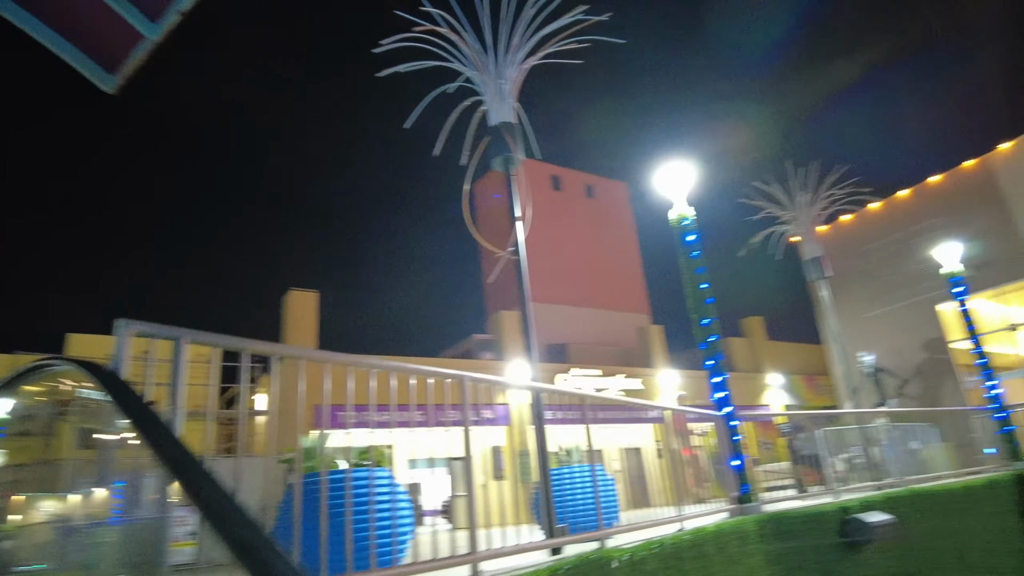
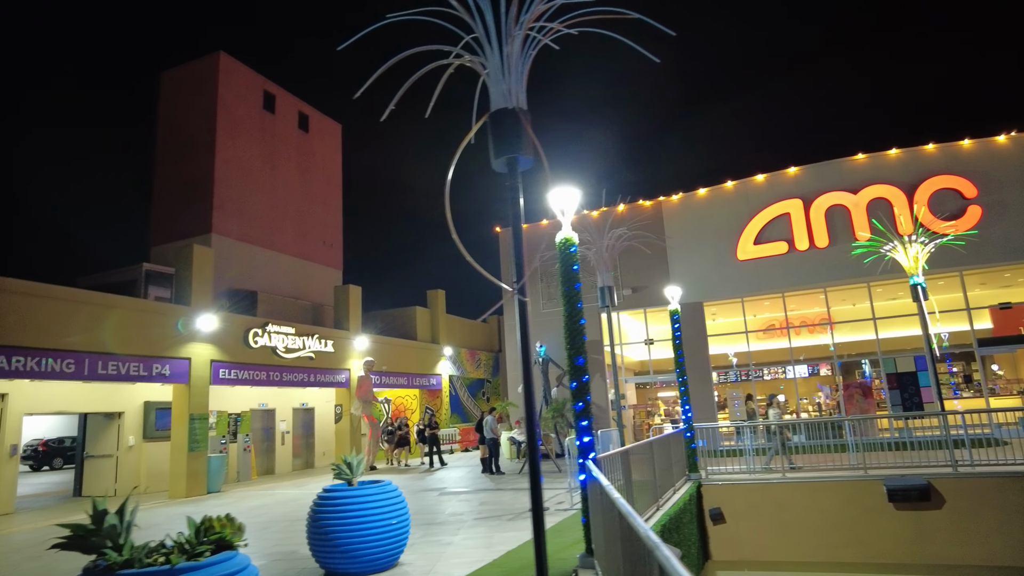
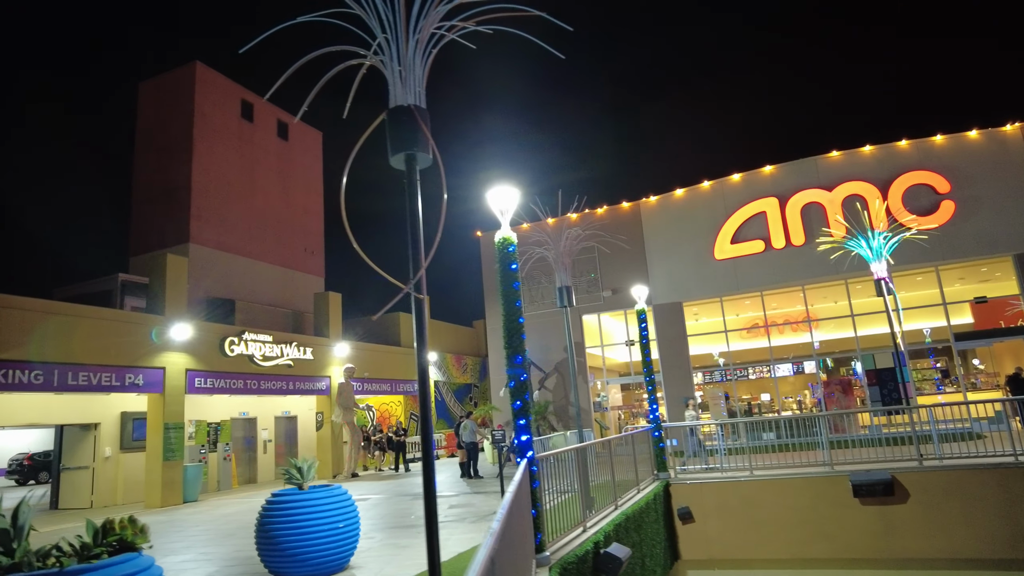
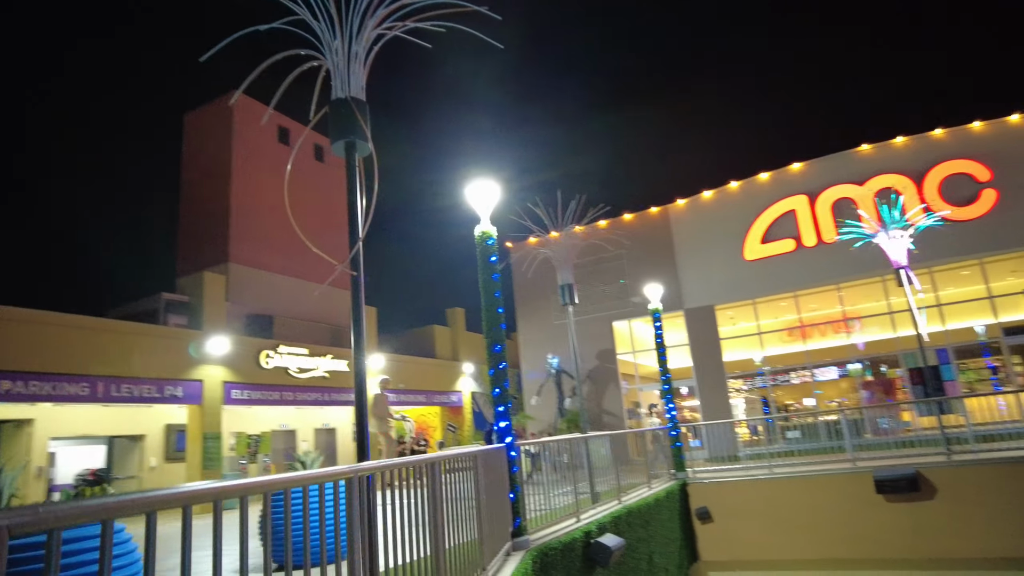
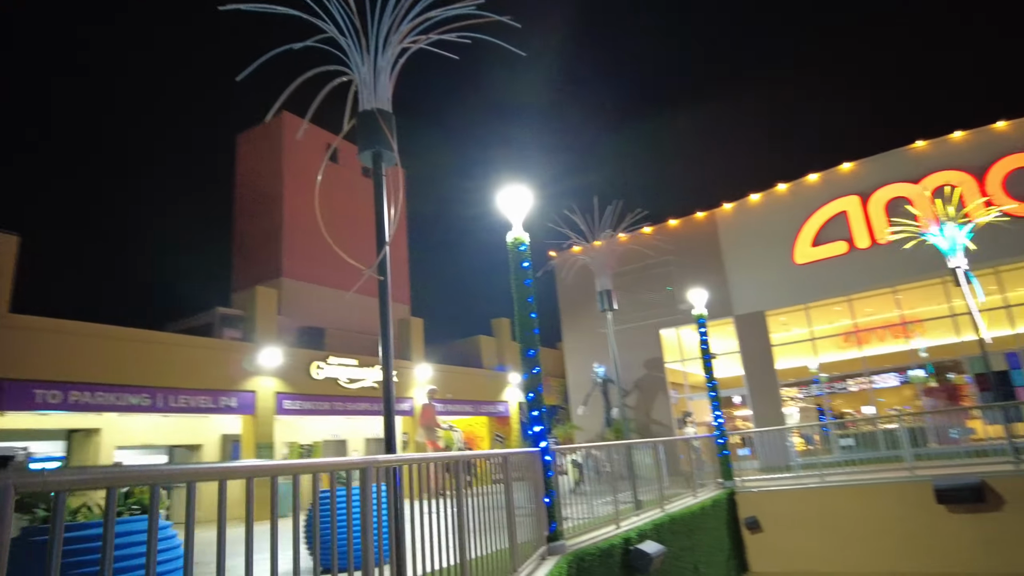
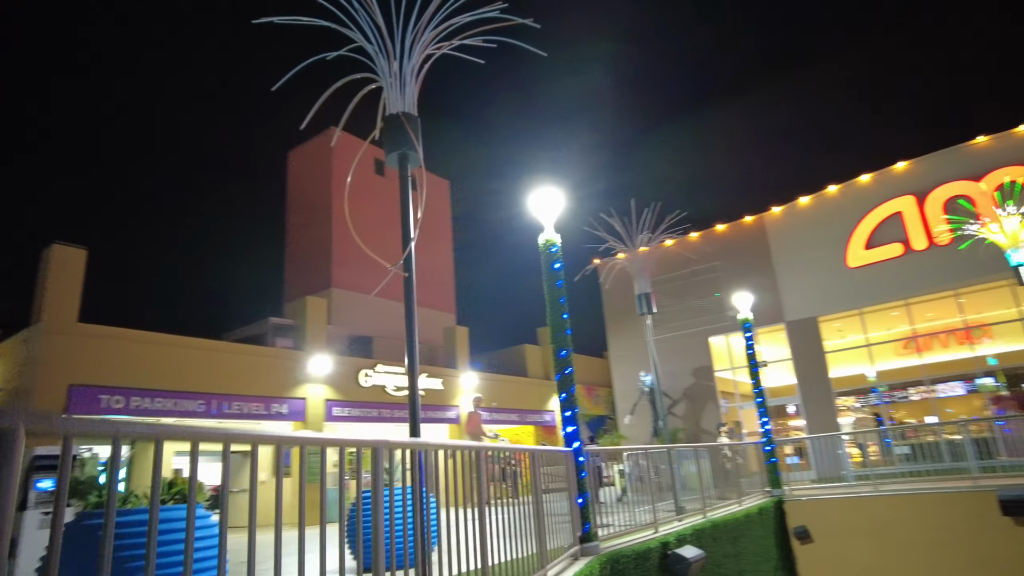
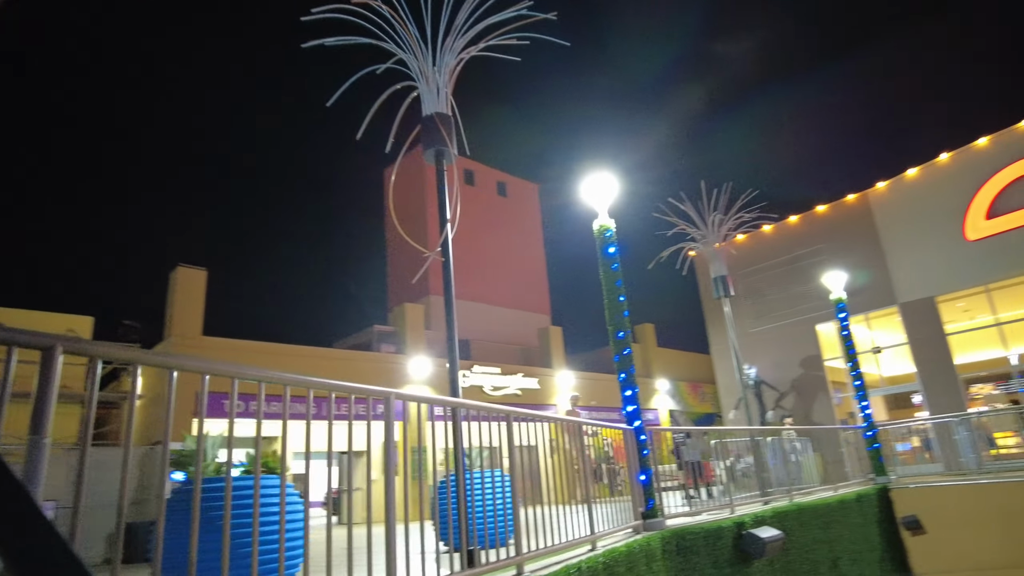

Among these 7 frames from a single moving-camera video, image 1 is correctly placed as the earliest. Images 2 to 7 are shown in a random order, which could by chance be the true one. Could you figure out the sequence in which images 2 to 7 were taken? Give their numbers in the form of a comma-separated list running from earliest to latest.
7, 6, 5, 4, 3, 2
